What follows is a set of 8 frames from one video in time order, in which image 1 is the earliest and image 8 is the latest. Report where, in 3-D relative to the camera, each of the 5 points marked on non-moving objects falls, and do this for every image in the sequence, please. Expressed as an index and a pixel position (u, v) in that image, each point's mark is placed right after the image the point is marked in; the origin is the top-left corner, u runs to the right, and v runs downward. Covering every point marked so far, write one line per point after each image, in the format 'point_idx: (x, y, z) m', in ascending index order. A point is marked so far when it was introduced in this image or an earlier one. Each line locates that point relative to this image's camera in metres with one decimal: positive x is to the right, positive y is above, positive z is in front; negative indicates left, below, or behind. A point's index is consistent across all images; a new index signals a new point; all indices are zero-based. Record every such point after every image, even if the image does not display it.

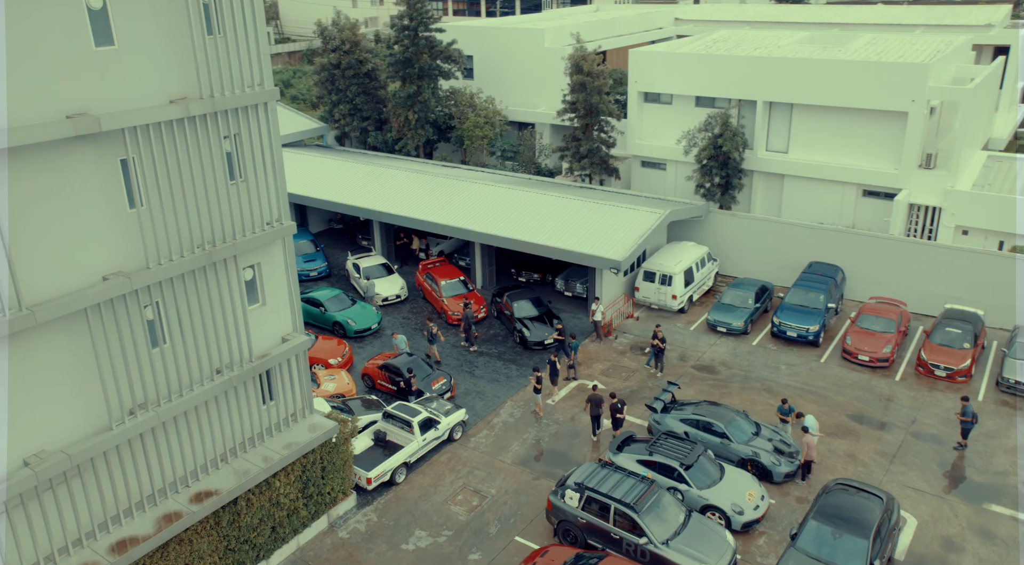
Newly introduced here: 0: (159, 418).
0: (-6.1, -2.4, +14.4) m
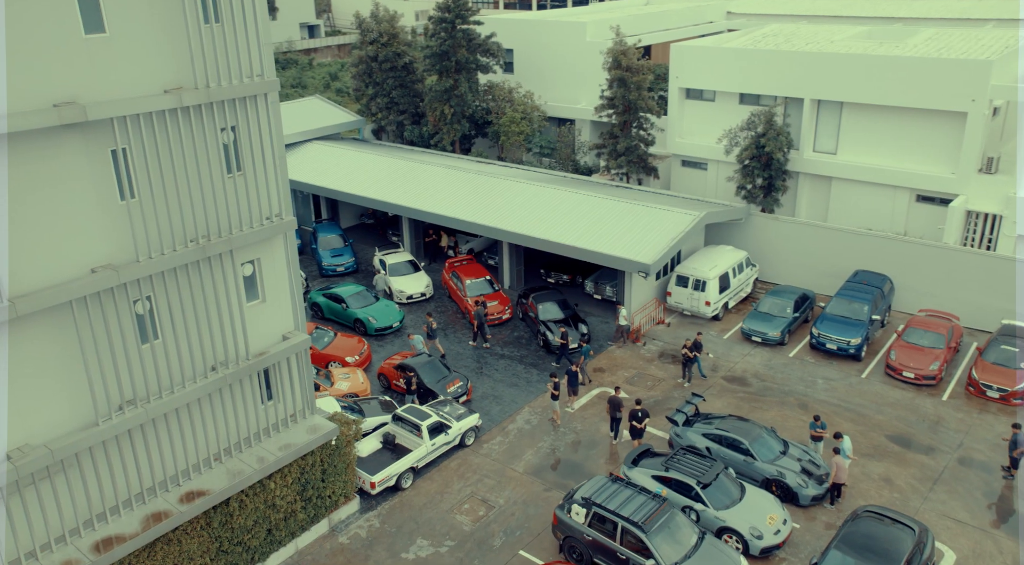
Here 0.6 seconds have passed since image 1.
0: (-6.2, -2.3, +14.1) m
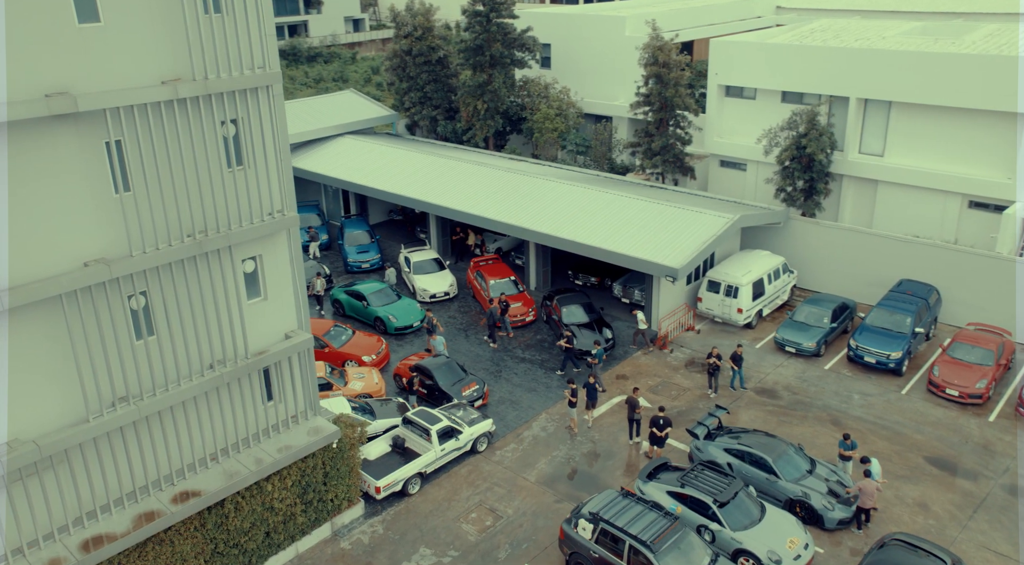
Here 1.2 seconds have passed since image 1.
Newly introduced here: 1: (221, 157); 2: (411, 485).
0: (-6.2, -2.2, +13.8) m
1: (-5.1, +2.2, +14.4) m
2: (-2.3, -4.6, +18.5) m
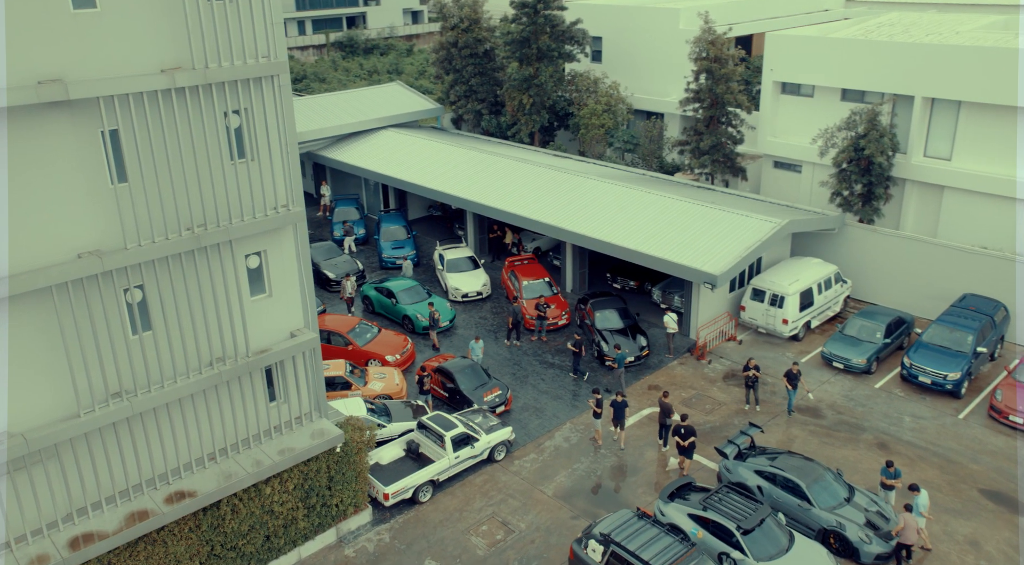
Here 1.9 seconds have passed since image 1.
0: (-6.2, -2.1, +13.4) m
1: (-4.9, +2.3, +13.9) m
2: (-2.0, -4.6, +17.8) m
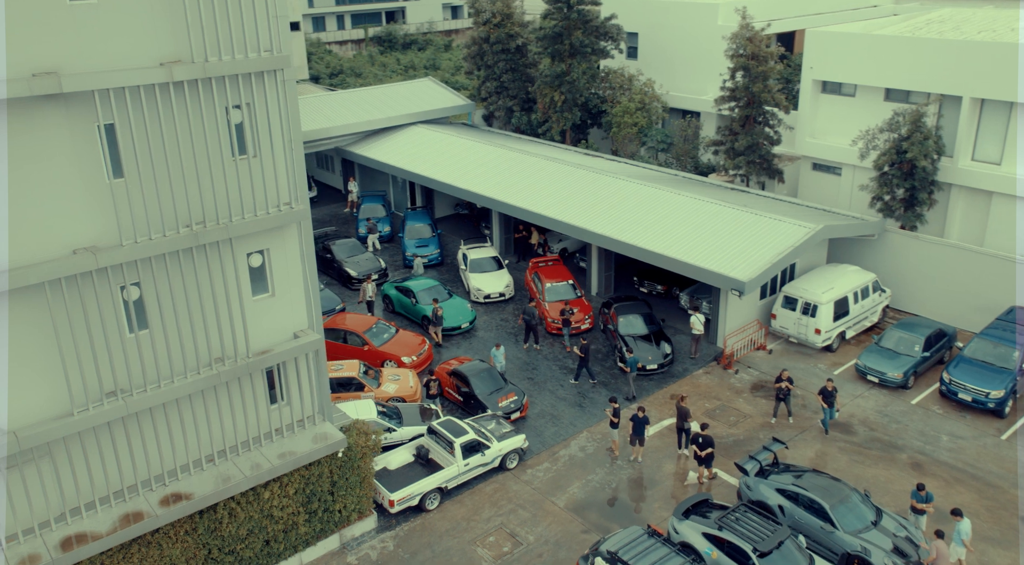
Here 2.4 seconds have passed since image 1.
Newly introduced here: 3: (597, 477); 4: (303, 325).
0: (-6.2, -2.1, +13.2) m
1: (-4.7, +2.3, +13.6) m
2: (-1.7, -4.6, +17.4) m
3: (+1.9, -4.4, +18.5) m
4: (-3.9, -0.8, +15.4) m
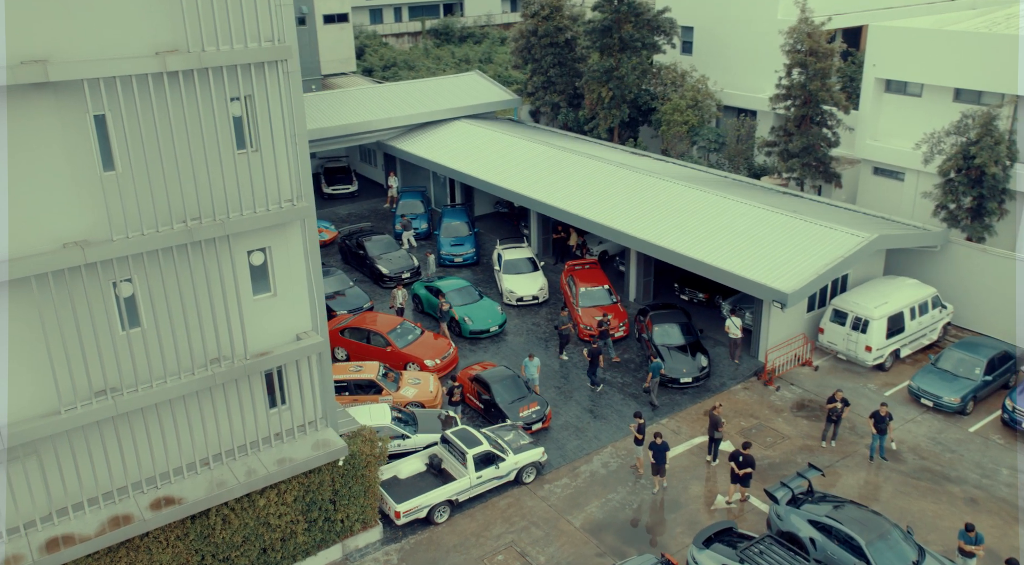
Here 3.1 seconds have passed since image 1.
0: (-6.2, -2.0, +12.8) m
1: (-4.6, +2.3, +13.0) m
2: (-1.5, -4.7, +16.6) m
3: (+2.3, -4.5, +17.4) m
4: (-3.7, -0.8, +14.8) m
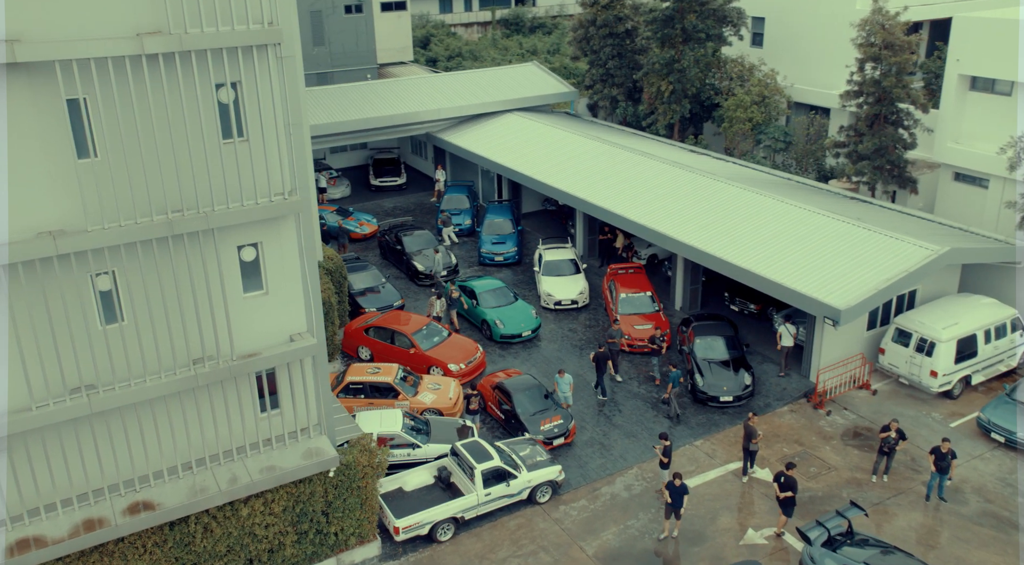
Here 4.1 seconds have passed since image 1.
0: (-6.3, -1.9, +12.2) m
1: (-4.5, +2.4, +12.3) m
2: (-1.3, -4.7, +15.6) m
3: (+2.5, -4.7, +16.0) m
4: (-3.6, -0.8, +14.0) m
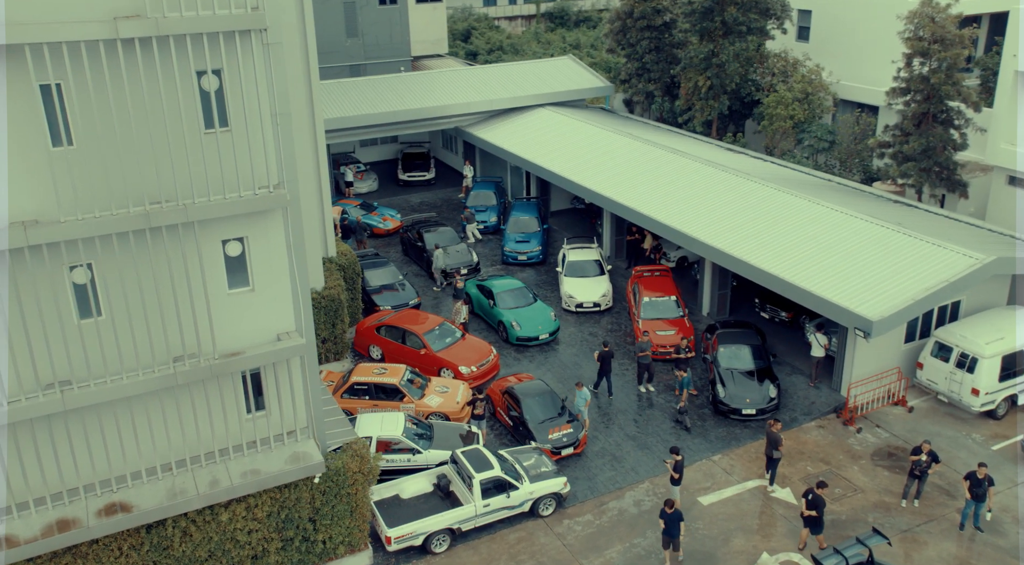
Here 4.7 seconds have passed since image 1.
0: (-6.4, -1.8, +11.8) m
1: (-4.6, +2.4, +11.8) m
2: (-1.4, -4.7, +14.9) m
3: (+2.5, -4.8, +15.1) m
4: (-3.6, -0.7, +13.5) m
